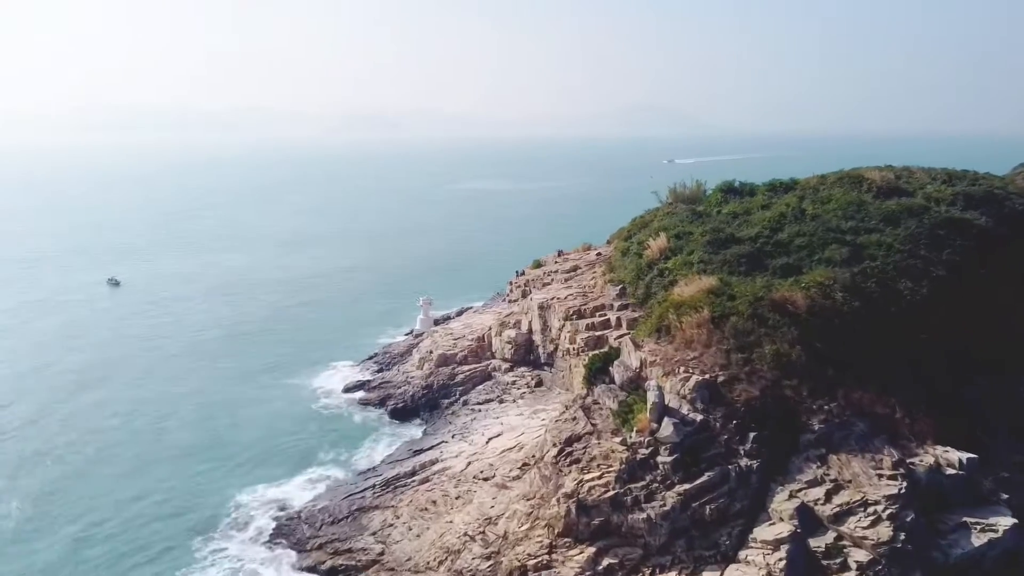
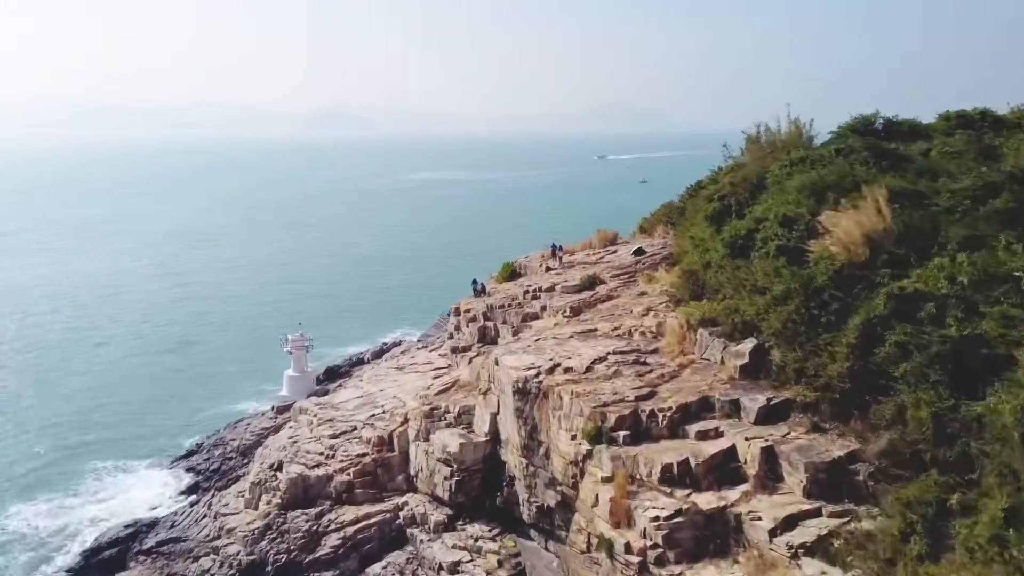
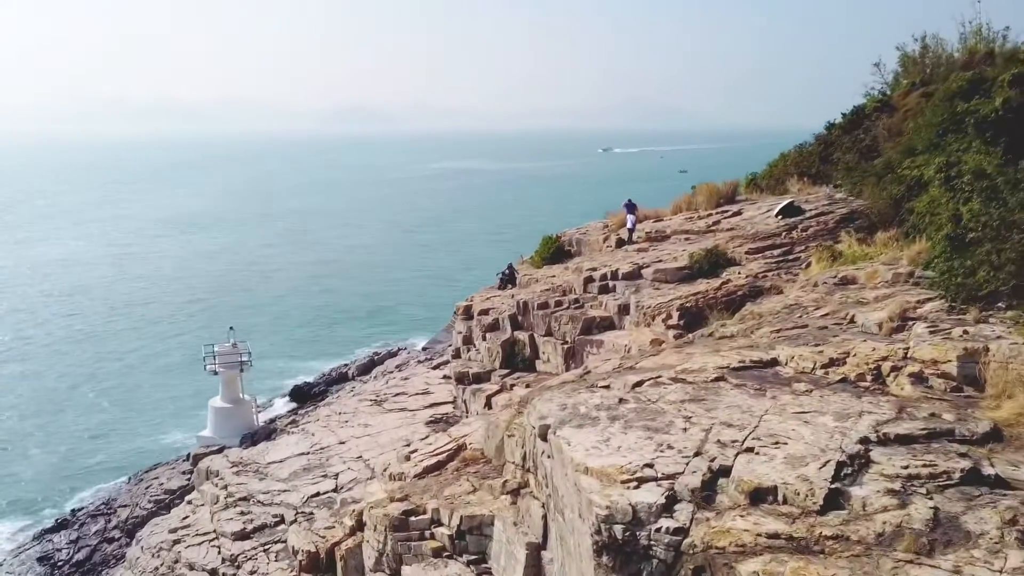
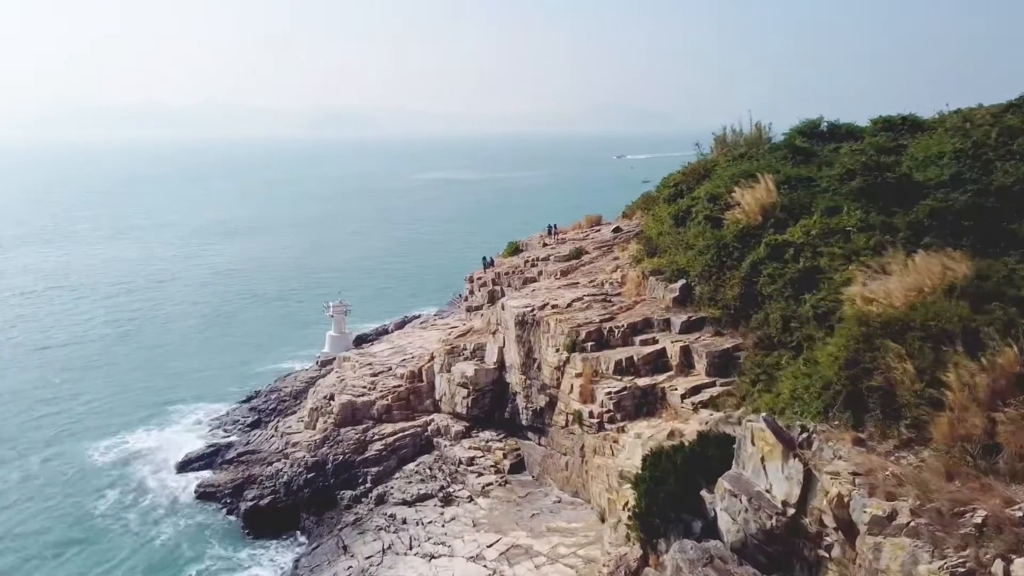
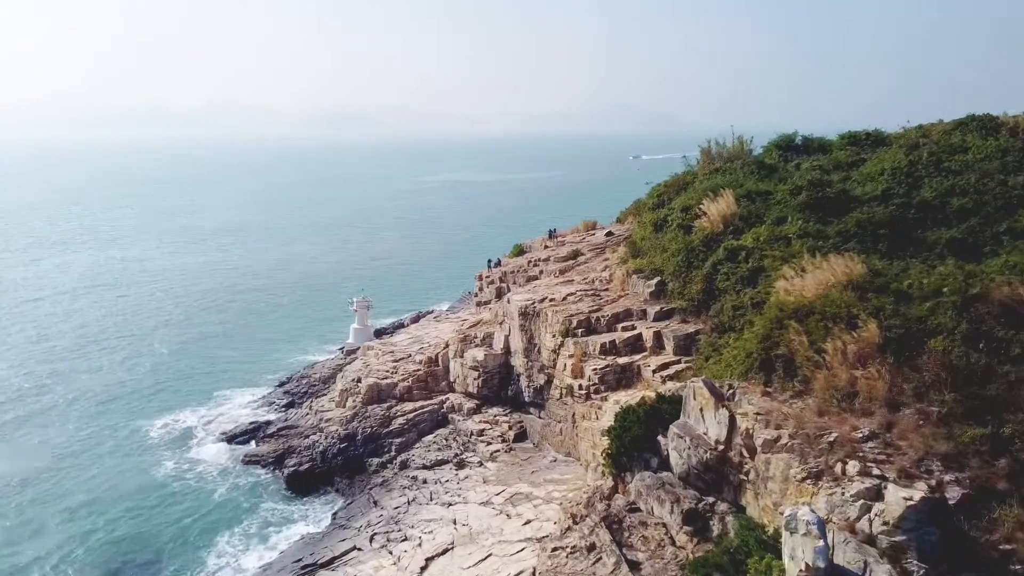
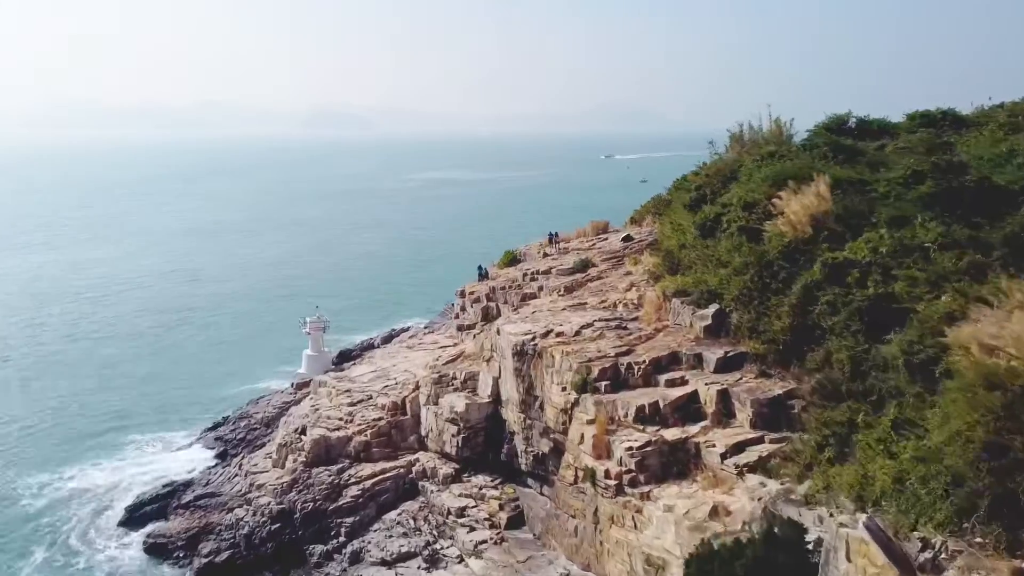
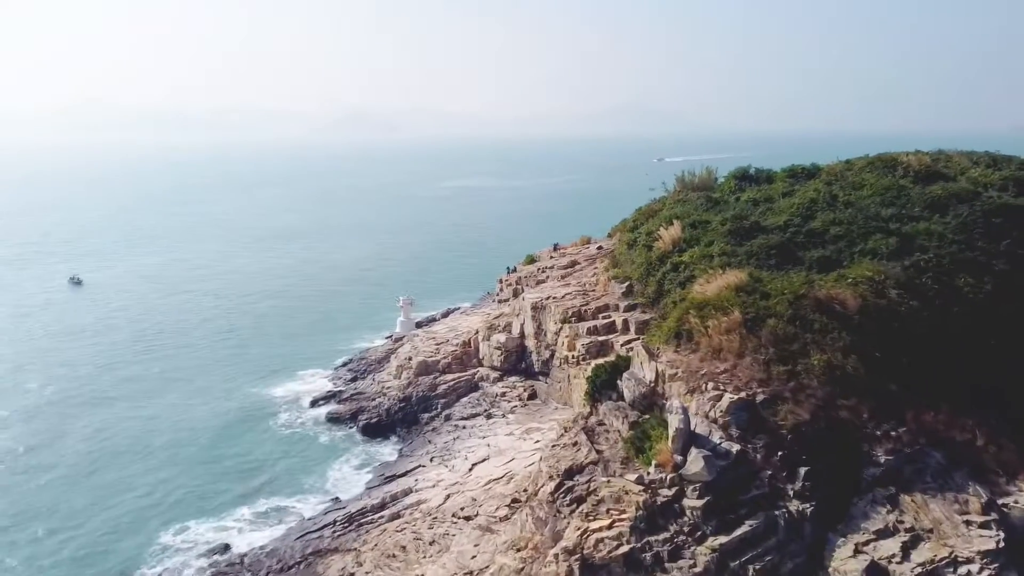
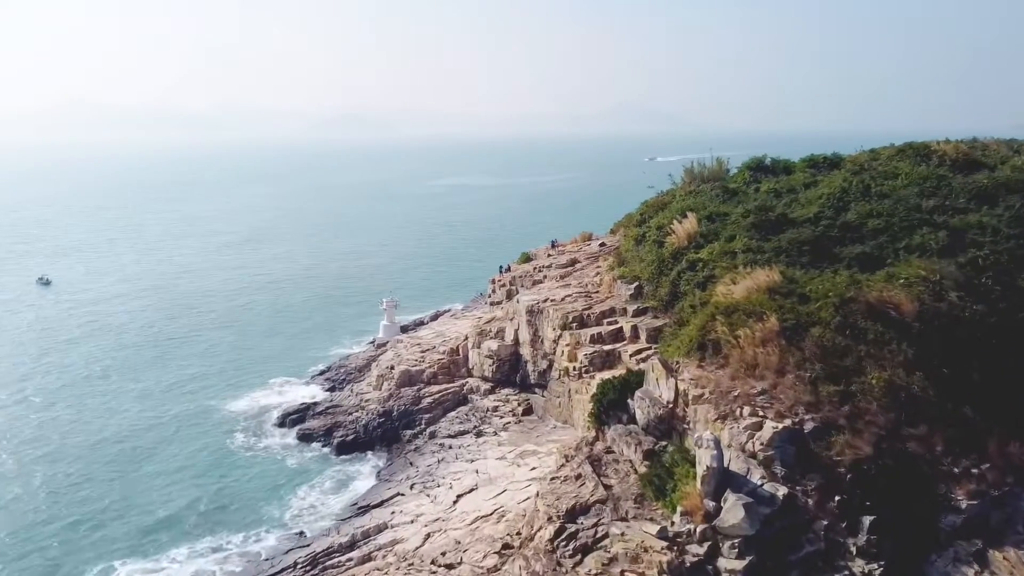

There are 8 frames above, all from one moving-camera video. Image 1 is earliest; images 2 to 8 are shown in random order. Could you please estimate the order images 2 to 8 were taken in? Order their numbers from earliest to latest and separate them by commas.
7, 8, 5, 4, 6, 2, 3
